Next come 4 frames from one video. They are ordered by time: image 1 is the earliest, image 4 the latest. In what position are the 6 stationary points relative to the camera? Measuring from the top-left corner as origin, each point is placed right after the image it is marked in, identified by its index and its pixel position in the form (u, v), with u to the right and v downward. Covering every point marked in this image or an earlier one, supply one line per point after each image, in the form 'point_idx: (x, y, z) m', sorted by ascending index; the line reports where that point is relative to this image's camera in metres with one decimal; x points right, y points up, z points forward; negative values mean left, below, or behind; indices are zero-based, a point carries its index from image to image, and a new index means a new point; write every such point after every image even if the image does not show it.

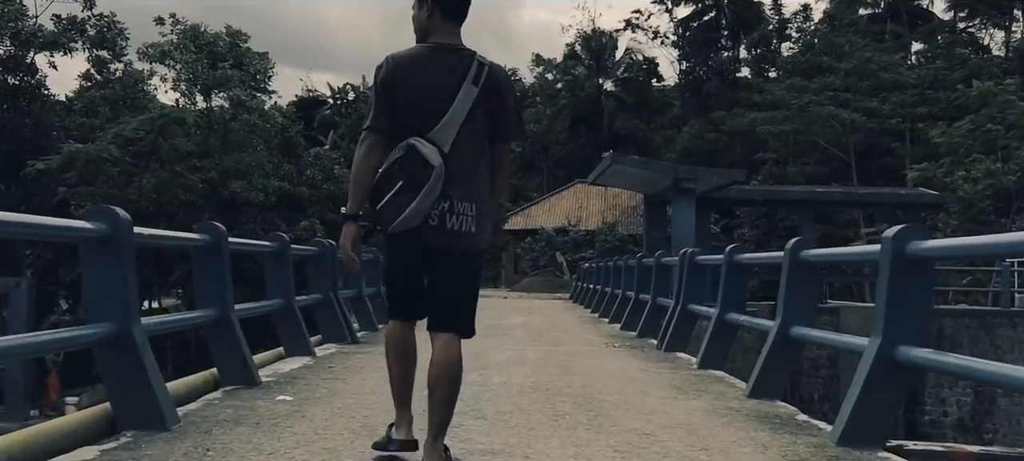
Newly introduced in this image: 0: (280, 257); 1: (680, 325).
0: (-1.5, -0.2, +7.3) m
1: (+1.4, -0.8, +8.9) m
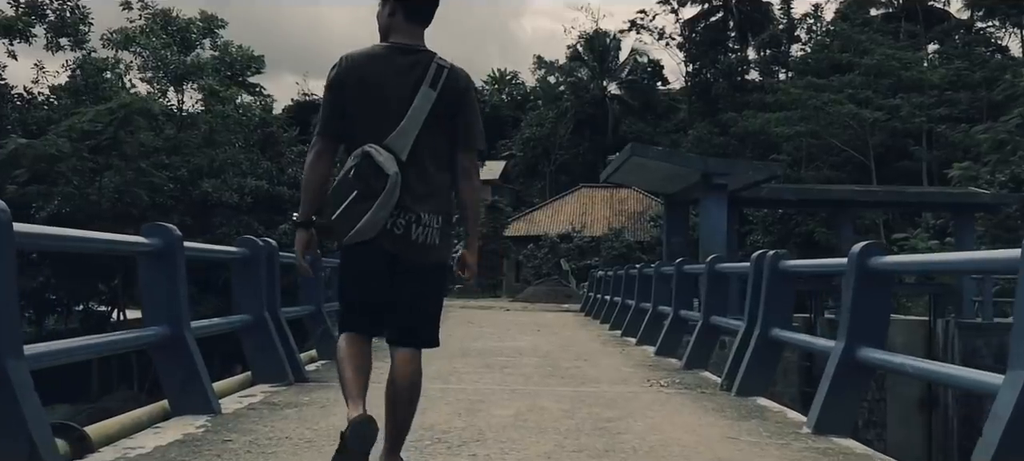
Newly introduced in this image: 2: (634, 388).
0: (-1.5, -0.1, +4.7) m
1: (+1.5, -0.7, +6.3) m
2: (+0.7, -0.9, +6.6) m
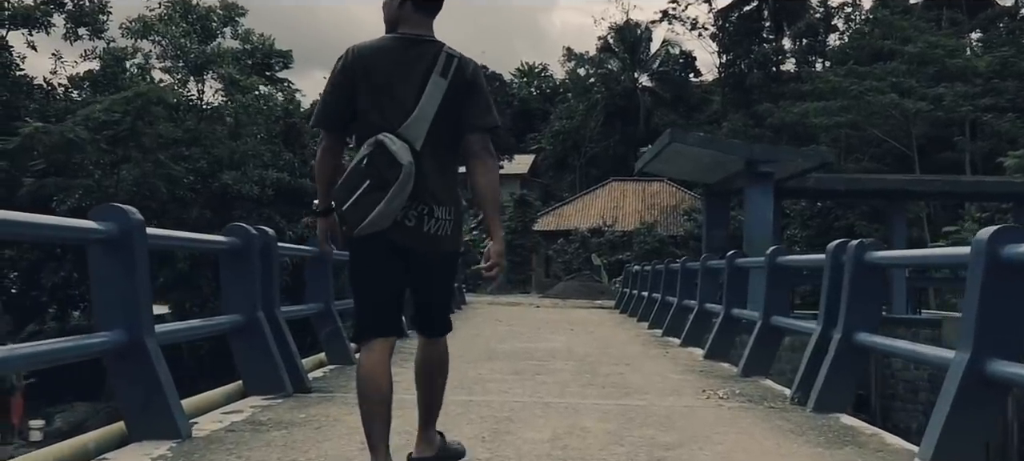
0: (-1.4, -0.1, +3.8) m
1: (+1.6, -0.7, +5.4) m
2: (+0.9, -0.9, +5.6) m
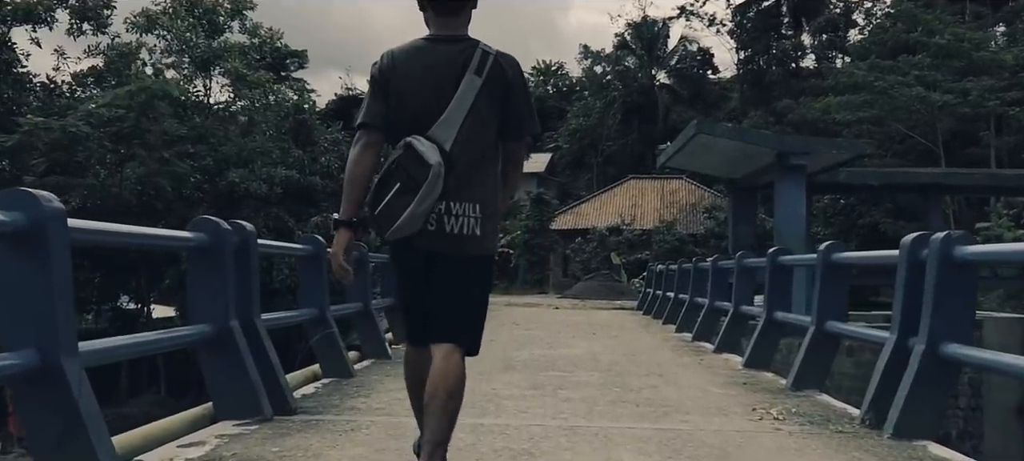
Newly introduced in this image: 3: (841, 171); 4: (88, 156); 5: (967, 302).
0: (-1.3, 0.0, +3.0) m
1: (+1.7, -0.6, +4.5) m
2: (+1.0, -0.8, +4.8) m
3: (+5.4, +1.0, +18.0) m
4: (-7.7, +1.3, +19.8) m
5: (+1.8, -0.3, +4.4) m
